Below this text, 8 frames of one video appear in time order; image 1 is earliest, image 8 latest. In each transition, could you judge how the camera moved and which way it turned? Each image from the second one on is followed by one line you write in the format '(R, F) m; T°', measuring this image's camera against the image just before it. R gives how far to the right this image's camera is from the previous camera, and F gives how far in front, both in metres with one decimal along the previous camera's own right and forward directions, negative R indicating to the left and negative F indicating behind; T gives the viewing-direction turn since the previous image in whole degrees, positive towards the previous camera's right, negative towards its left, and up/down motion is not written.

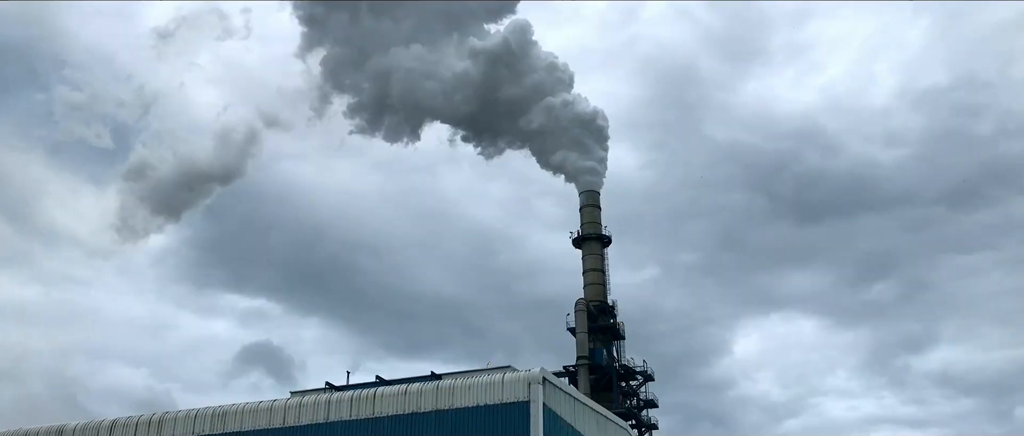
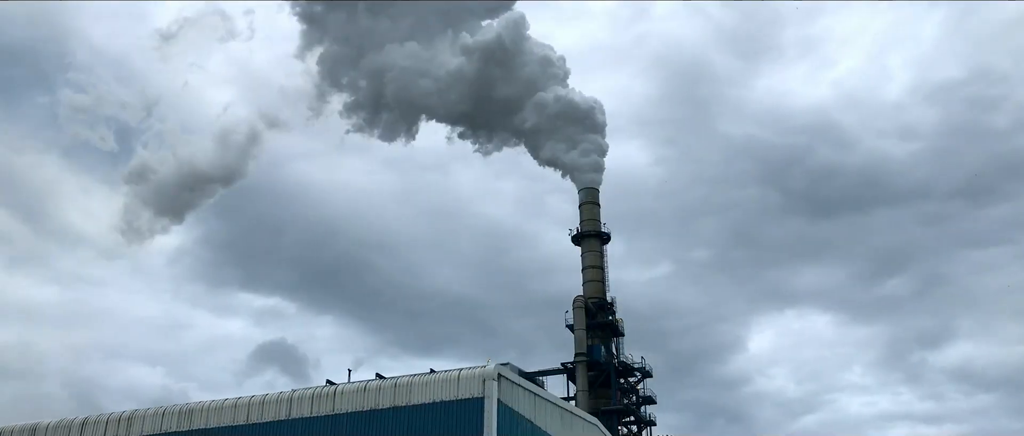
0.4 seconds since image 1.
(+1.8, -0.2) m; -1°
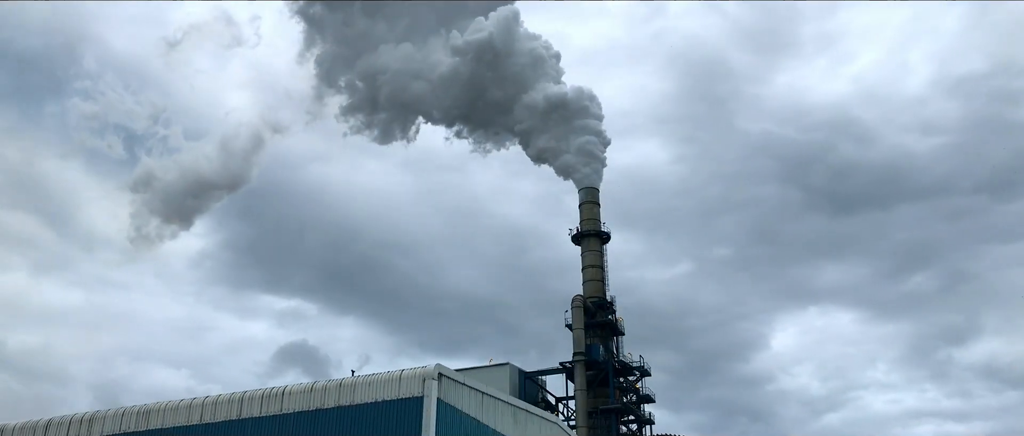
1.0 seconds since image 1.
(+2.5, -0.4) m; -1°
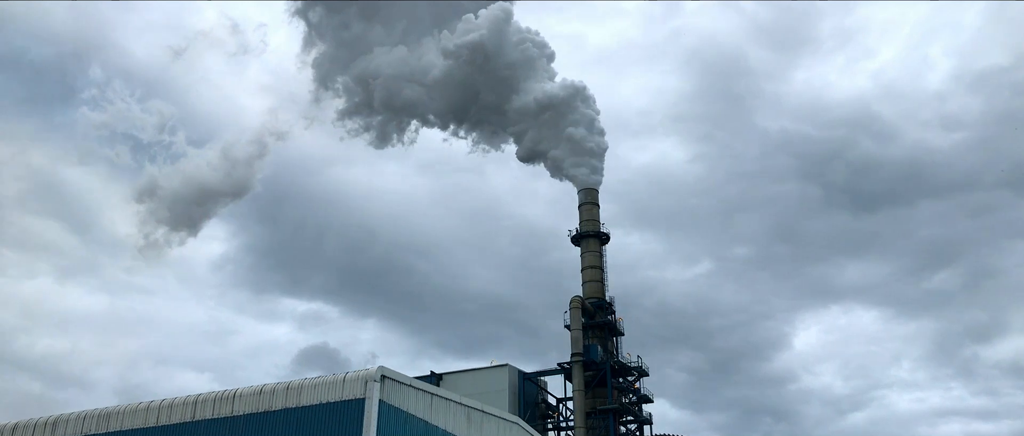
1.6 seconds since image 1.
(+2.5, -0.4) m; -1°
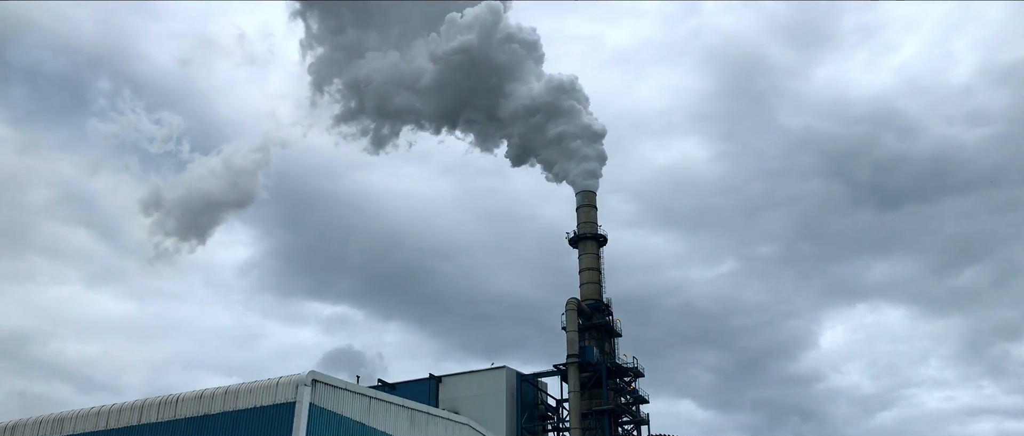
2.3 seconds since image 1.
(+3.2, -0.7) m; -1°
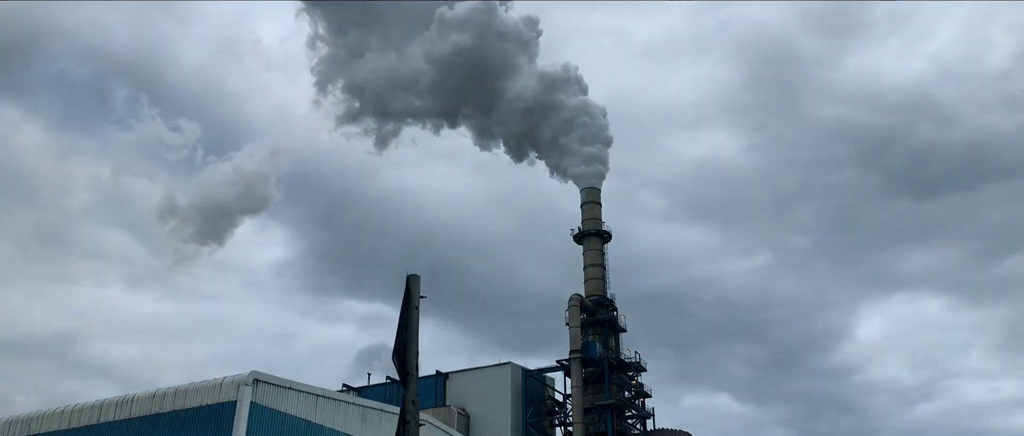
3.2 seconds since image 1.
(+3.4, -0.8) m; -2°
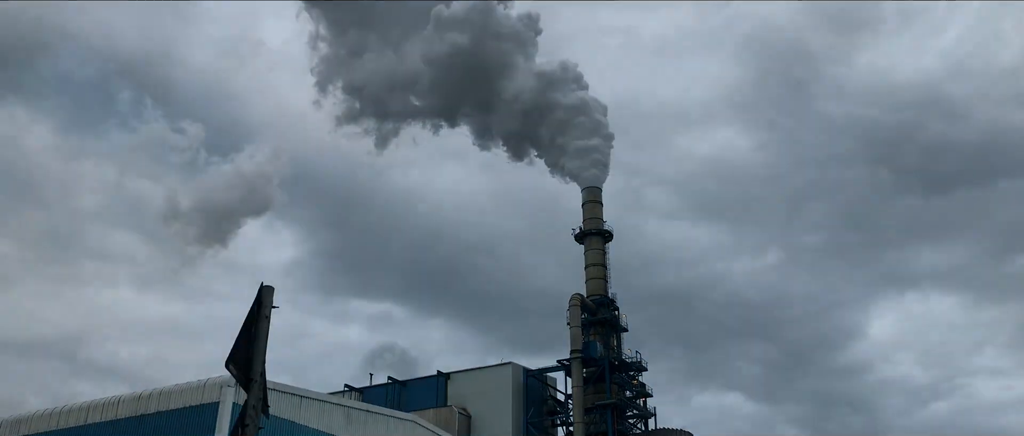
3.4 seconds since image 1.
(+1.0, -0.1) m; -1°
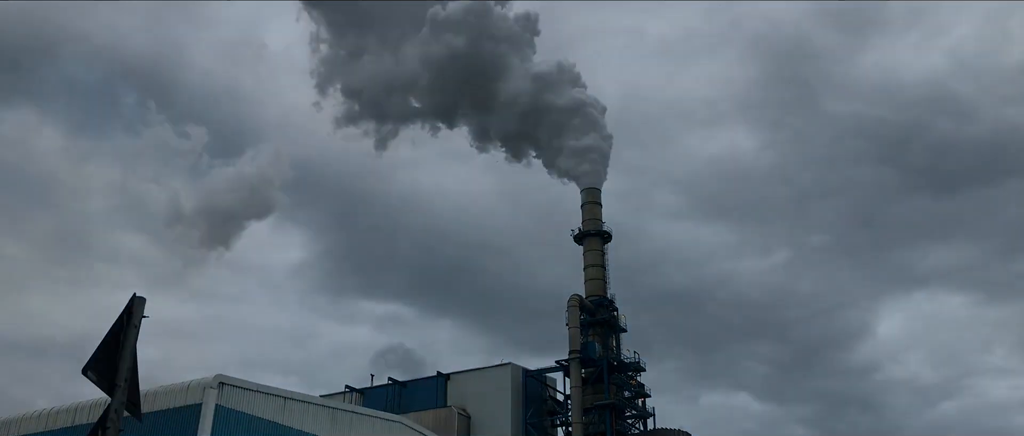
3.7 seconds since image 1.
(+1.0, -0.4) m; 0°
